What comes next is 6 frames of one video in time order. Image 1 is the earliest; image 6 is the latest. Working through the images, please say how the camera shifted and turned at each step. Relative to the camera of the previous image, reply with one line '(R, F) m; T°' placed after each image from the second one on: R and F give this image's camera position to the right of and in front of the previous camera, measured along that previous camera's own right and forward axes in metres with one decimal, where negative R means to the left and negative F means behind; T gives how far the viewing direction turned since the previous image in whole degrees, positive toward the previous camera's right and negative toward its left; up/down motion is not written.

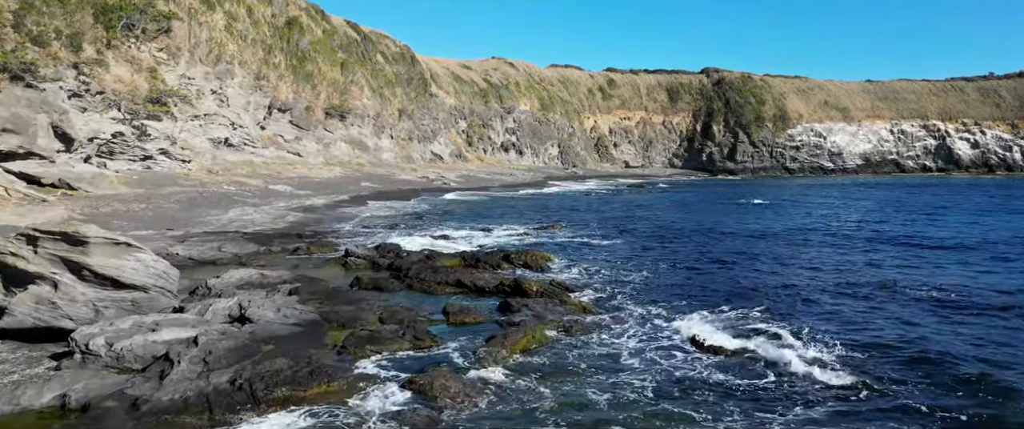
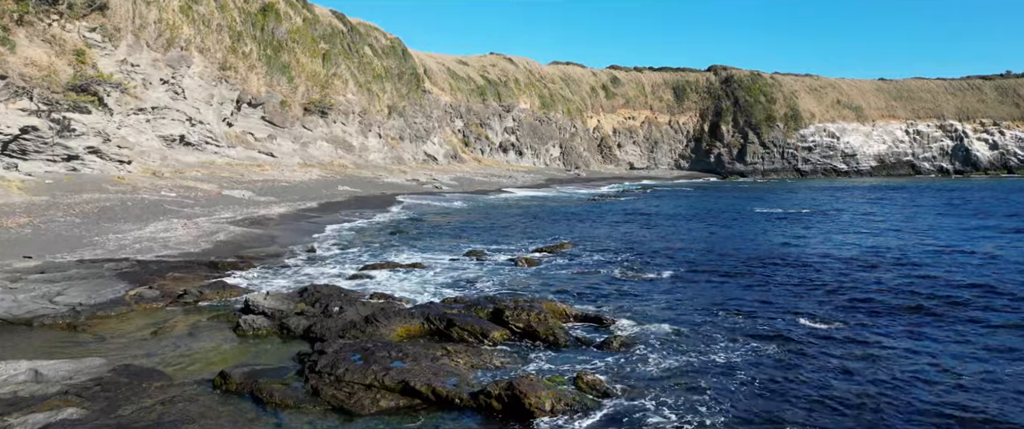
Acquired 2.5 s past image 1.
(+0.1, +5.6) m; 0°
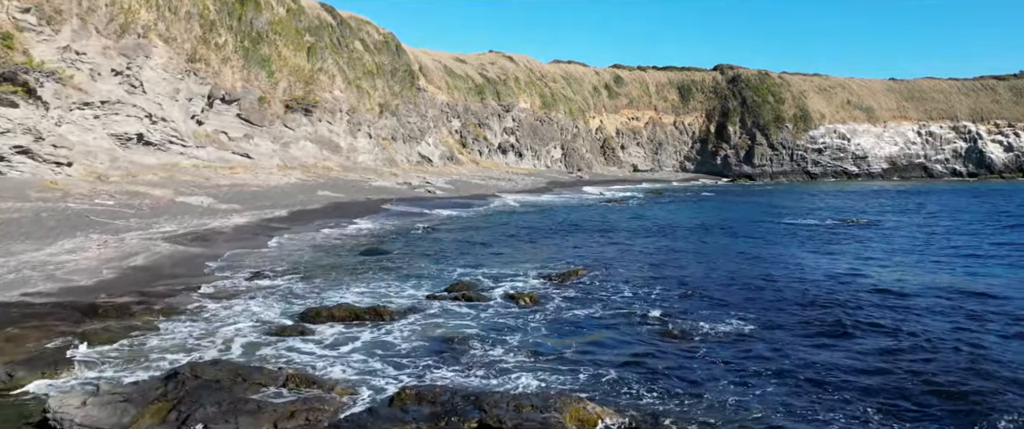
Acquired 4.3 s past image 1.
(0.0, +4.1) m; 0°
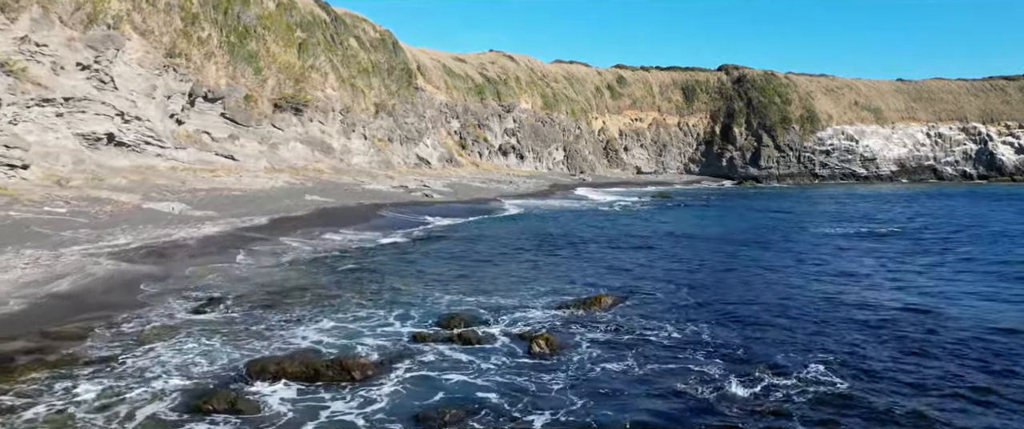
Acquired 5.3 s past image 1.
(-0.1, +2.6) m; 0°
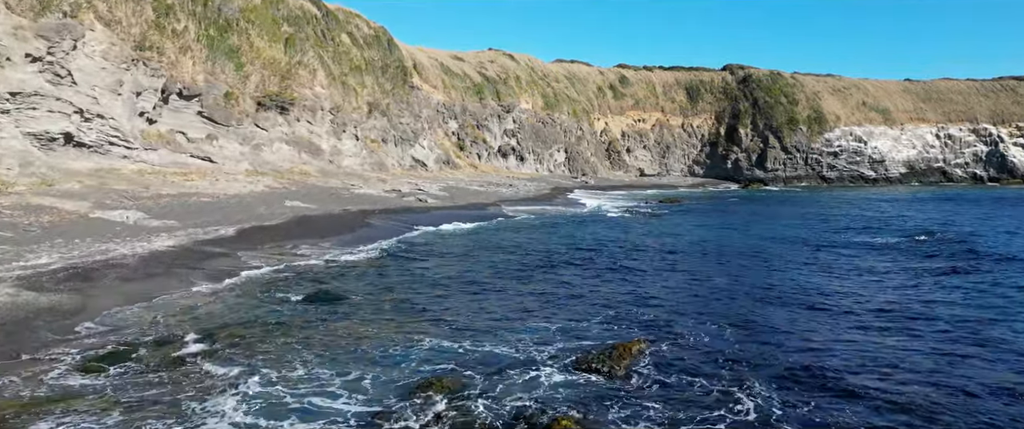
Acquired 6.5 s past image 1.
(0.0, +2.9) m; 0°
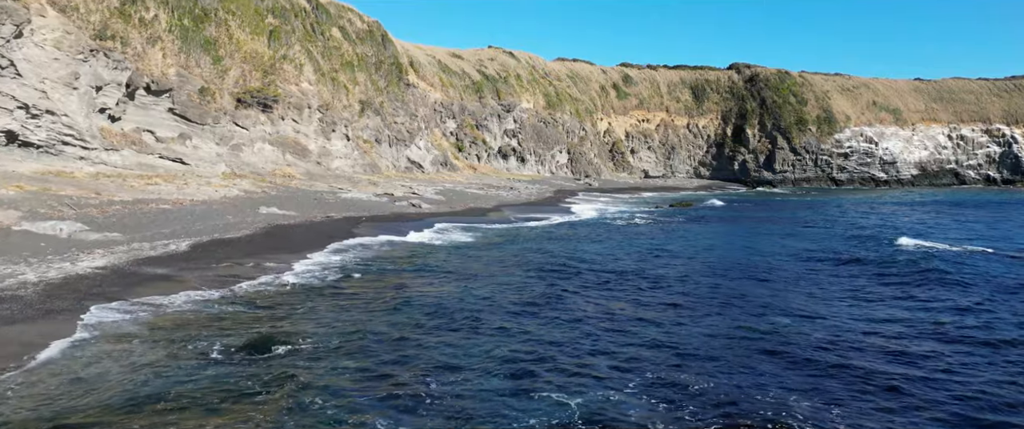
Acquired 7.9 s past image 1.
(-0.1, +3.3) m; 0°
